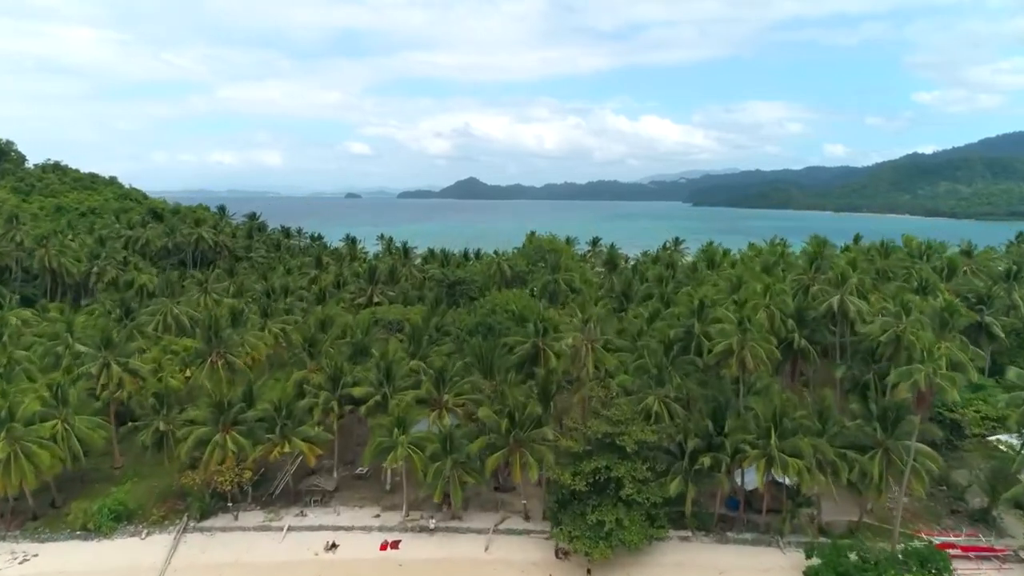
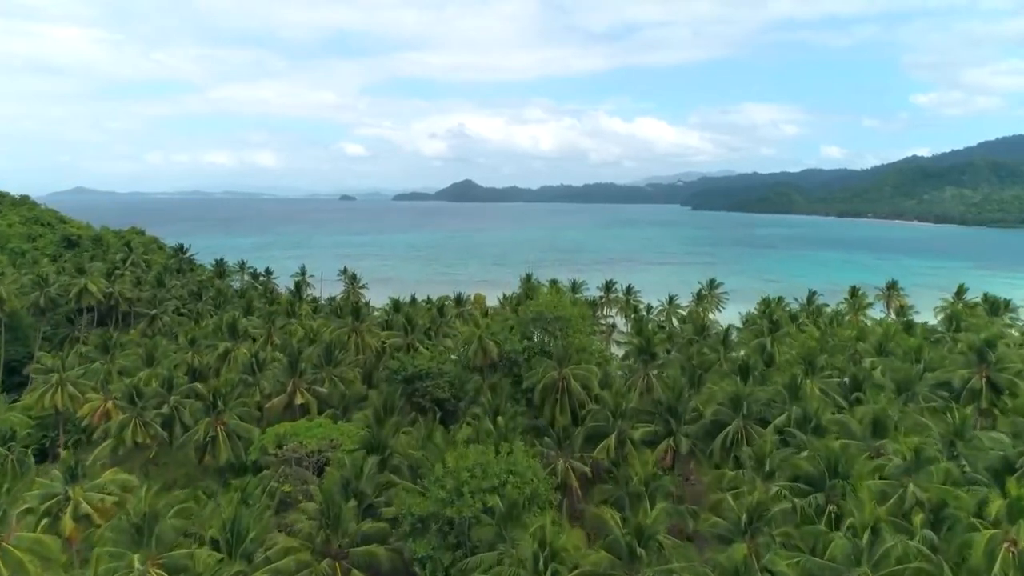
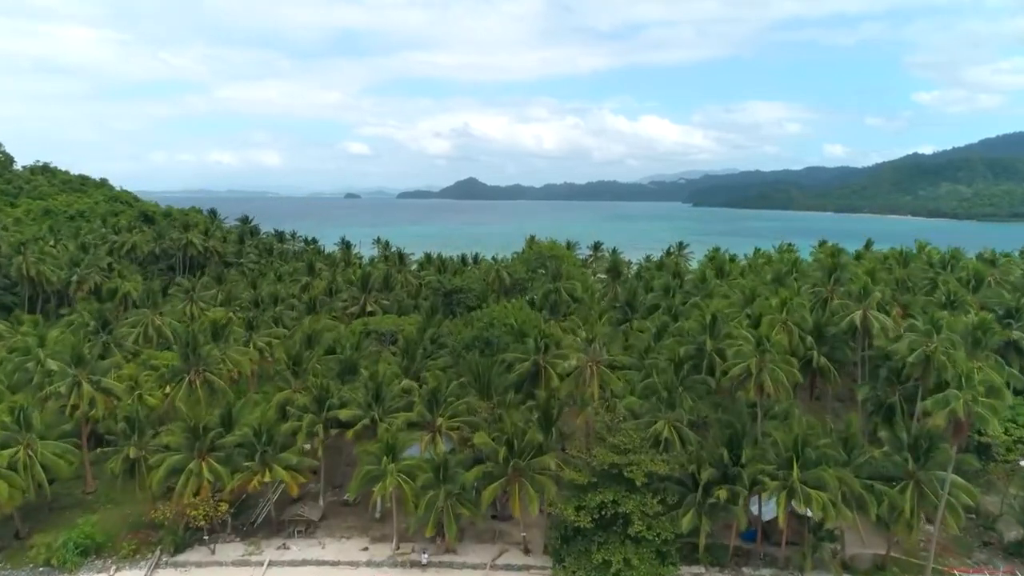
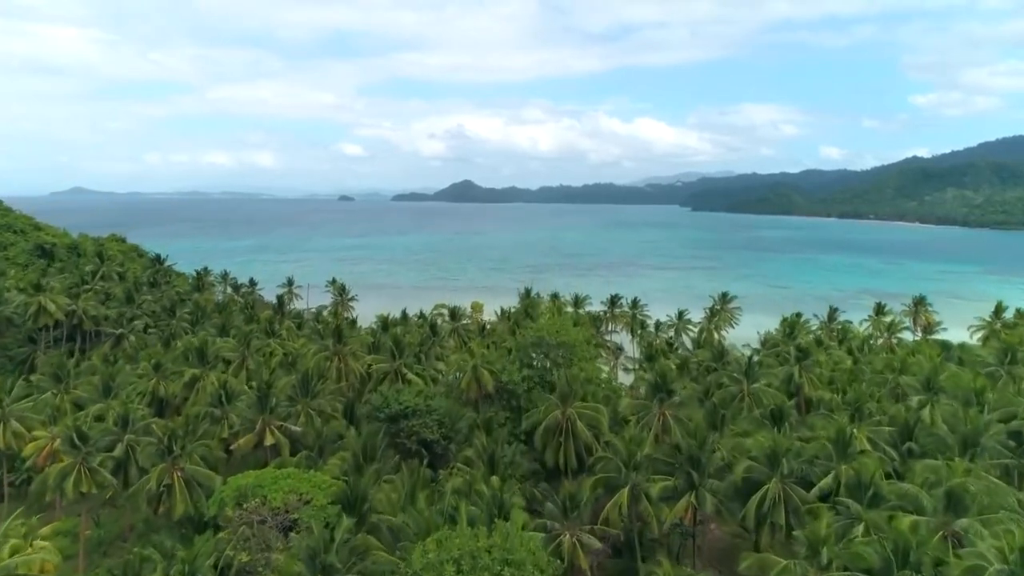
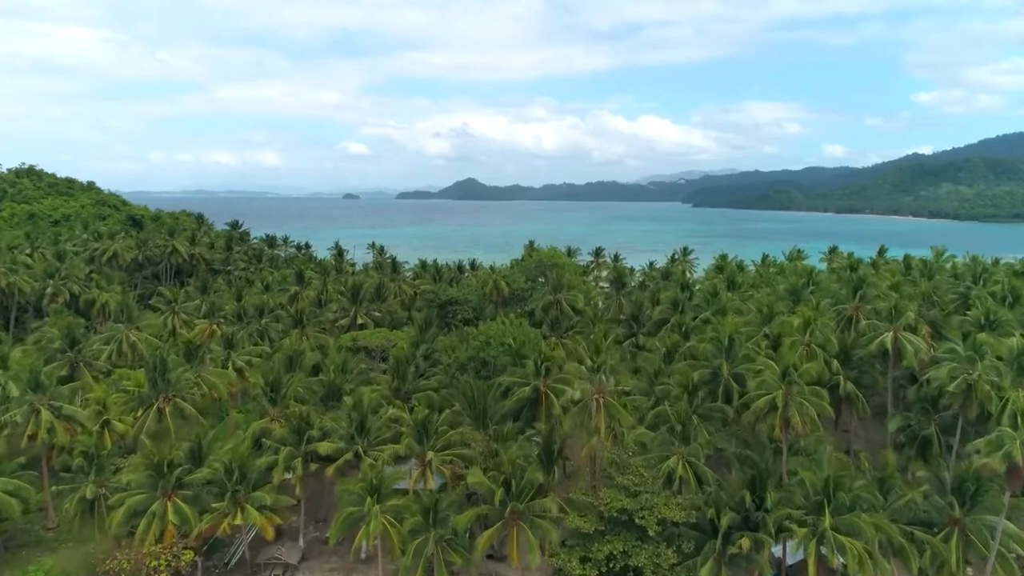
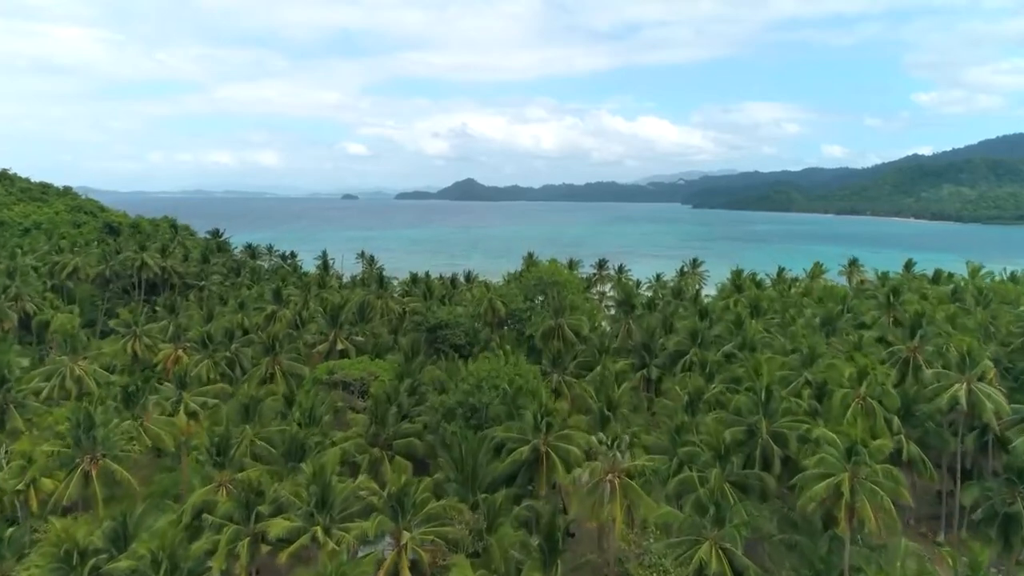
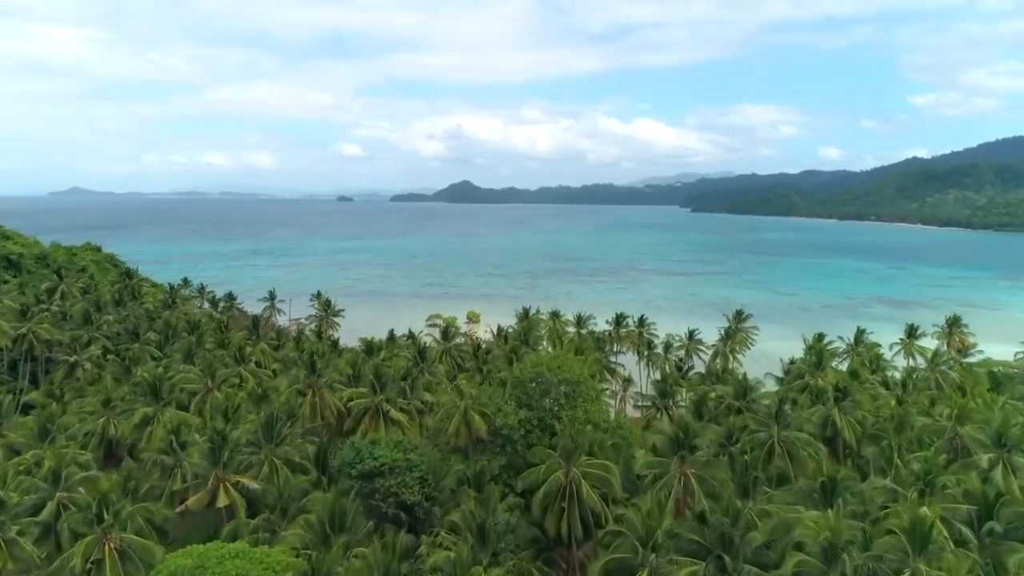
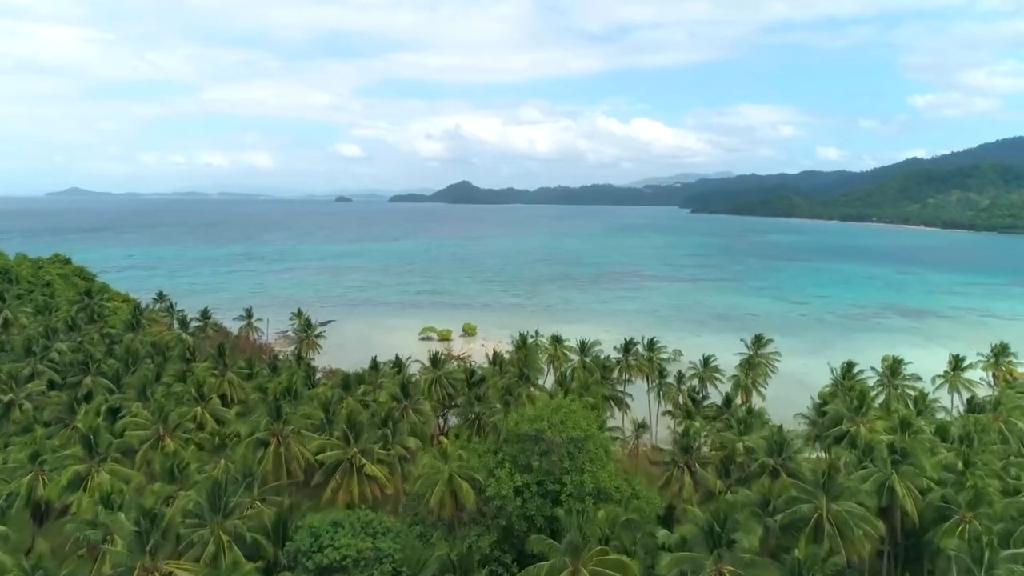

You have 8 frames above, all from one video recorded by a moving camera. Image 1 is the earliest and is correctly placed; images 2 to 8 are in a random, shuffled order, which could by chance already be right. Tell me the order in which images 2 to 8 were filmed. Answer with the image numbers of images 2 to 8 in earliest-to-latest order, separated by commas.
3, 5, 6, 2, 4, 7, 8
